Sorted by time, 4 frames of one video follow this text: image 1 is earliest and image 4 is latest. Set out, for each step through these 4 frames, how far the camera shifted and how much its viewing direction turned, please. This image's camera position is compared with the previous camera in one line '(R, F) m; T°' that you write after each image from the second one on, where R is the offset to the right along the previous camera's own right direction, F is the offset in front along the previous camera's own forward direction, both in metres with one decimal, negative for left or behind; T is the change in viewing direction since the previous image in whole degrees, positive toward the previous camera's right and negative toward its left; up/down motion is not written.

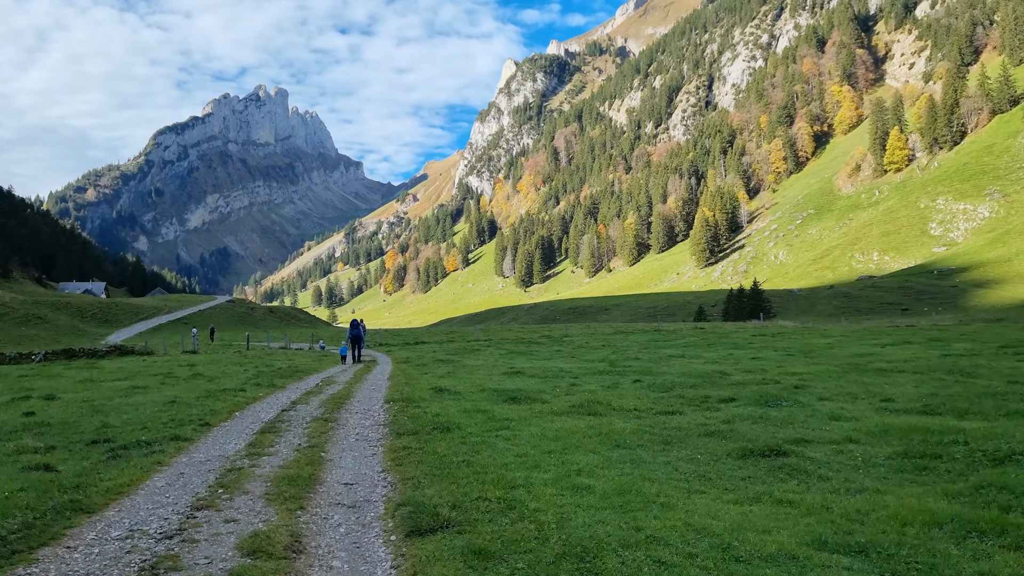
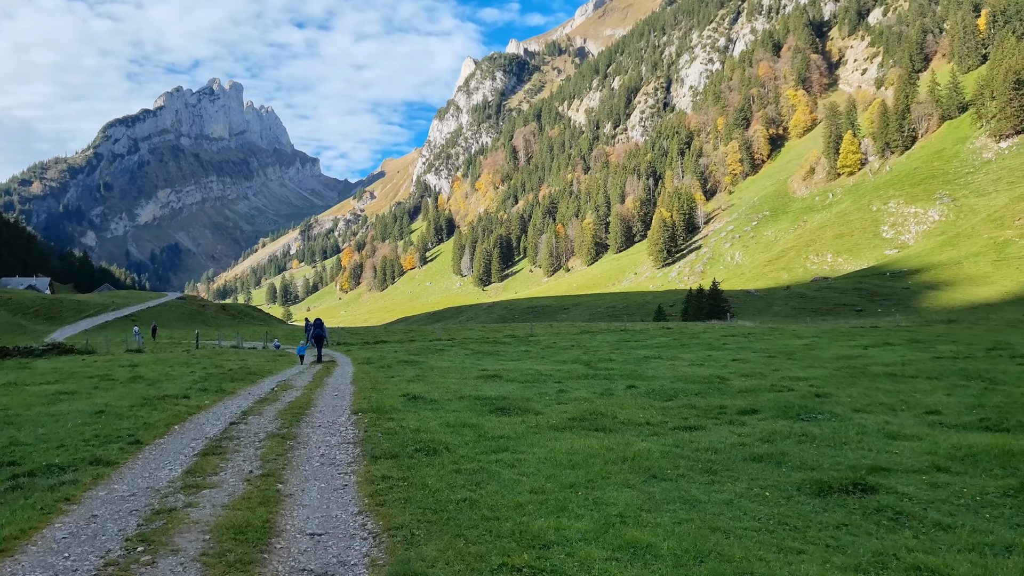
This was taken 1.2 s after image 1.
(-0.9, +2.5) m; +4°
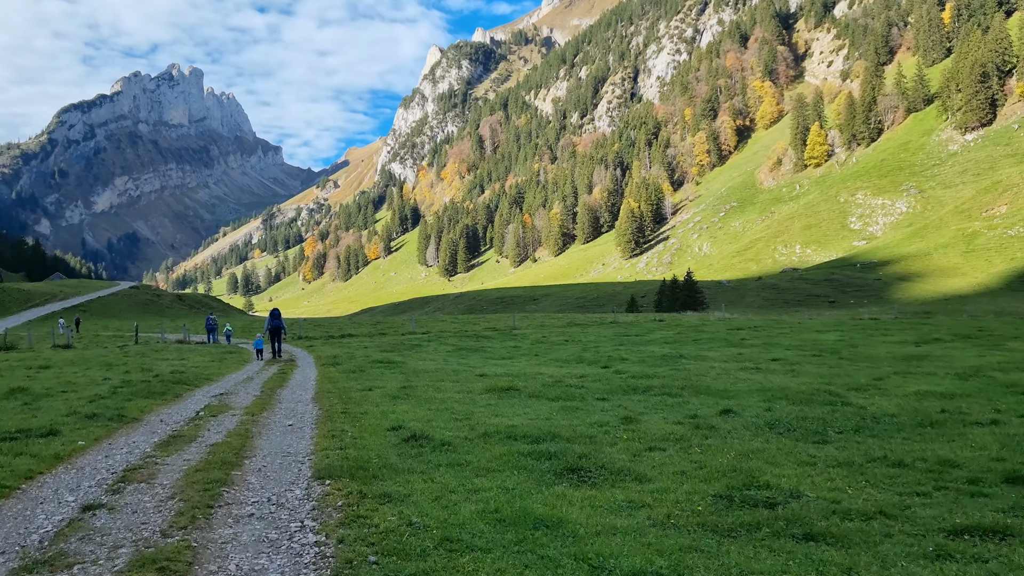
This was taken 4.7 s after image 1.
(-2.2, +7.3) m; +4°
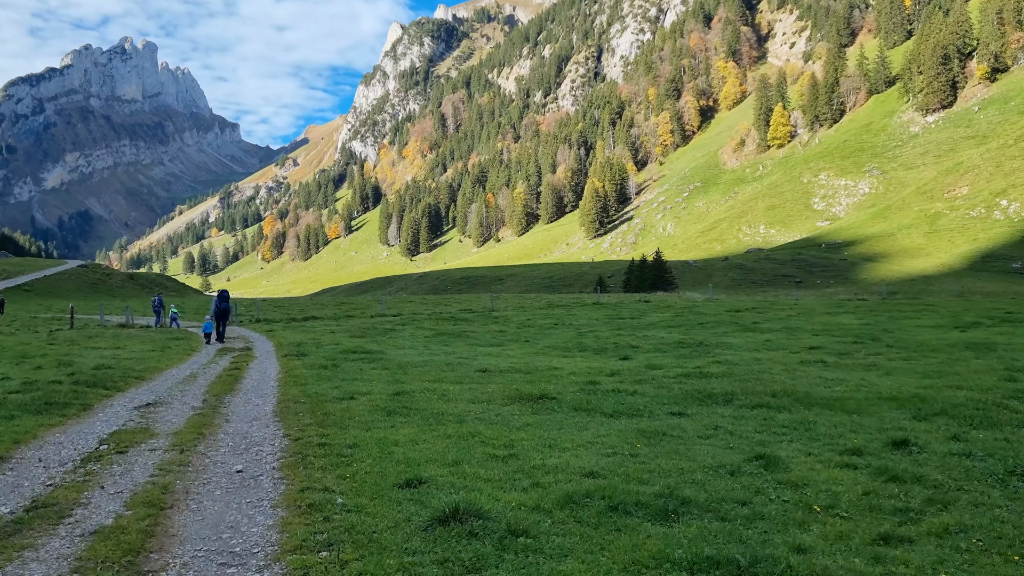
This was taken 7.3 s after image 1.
(-2.1, +5.6) m; +4°
